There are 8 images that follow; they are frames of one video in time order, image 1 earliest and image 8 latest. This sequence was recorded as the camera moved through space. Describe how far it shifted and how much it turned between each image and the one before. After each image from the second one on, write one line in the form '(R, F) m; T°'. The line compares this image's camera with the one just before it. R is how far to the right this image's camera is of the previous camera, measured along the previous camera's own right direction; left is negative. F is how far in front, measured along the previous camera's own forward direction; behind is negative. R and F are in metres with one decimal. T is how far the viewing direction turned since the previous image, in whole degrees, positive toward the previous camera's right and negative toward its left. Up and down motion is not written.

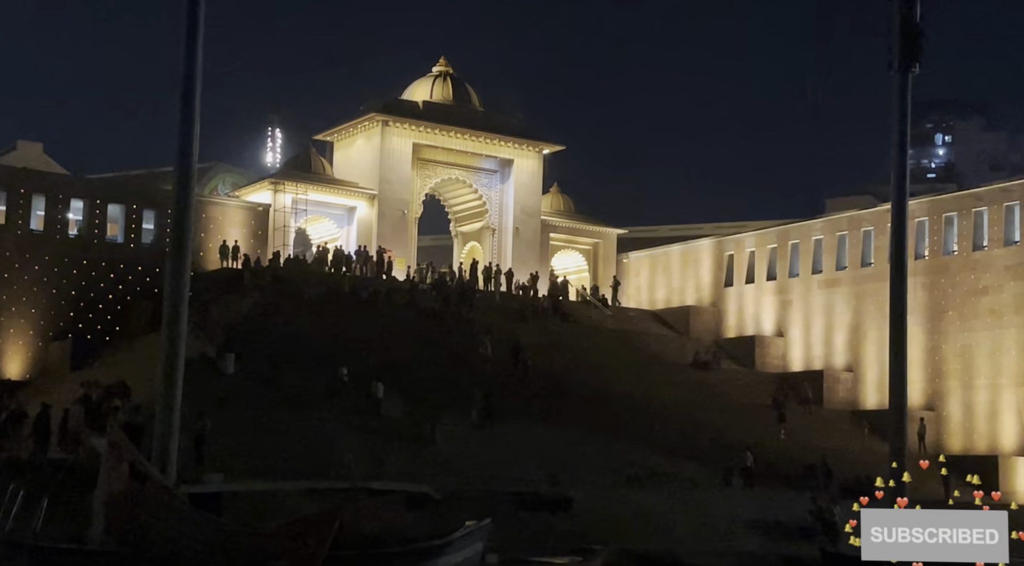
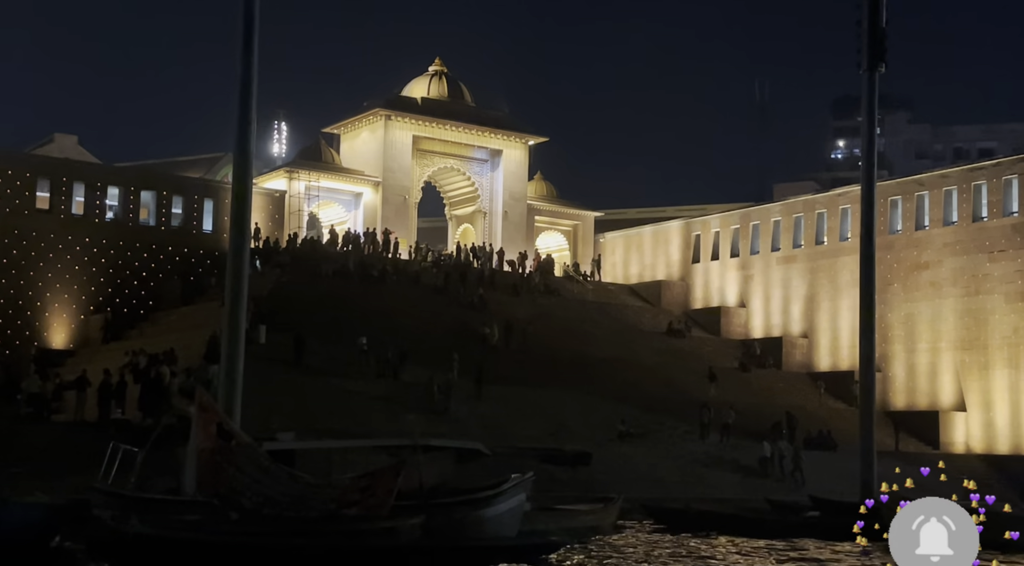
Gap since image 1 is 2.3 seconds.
(-0.9, -3.1) m; +2°
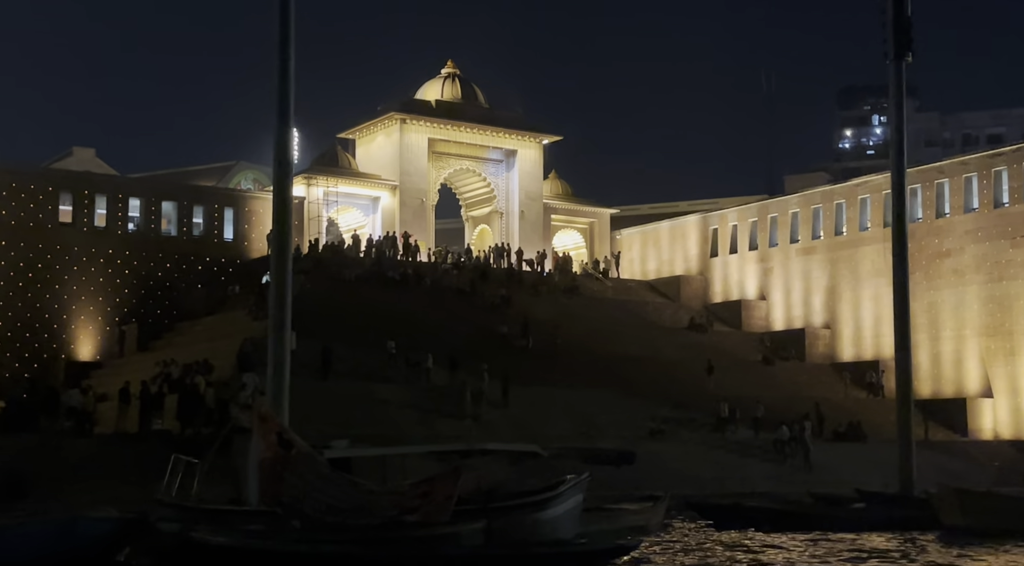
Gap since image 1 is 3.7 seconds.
(-1.0, -0.1) m; +1°
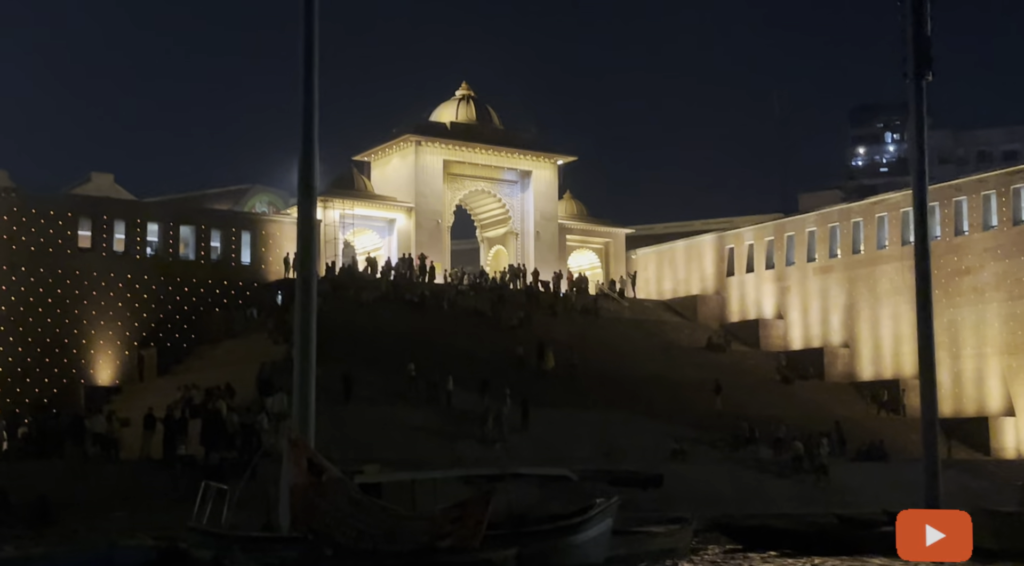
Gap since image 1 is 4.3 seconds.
(-0.4, +0.1) m; 0°
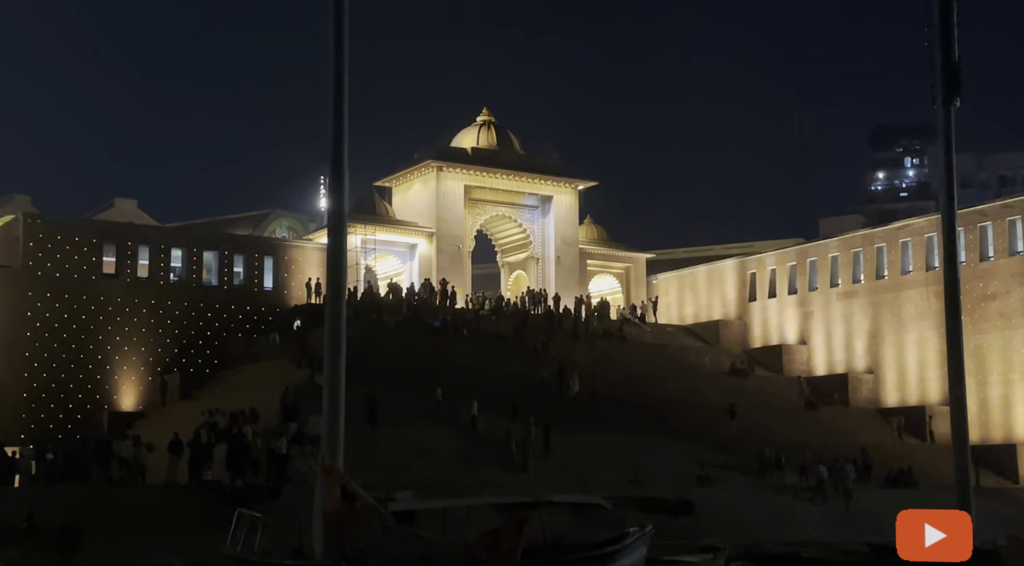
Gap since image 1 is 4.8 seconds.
(-0.4, +0.1) m; 0°
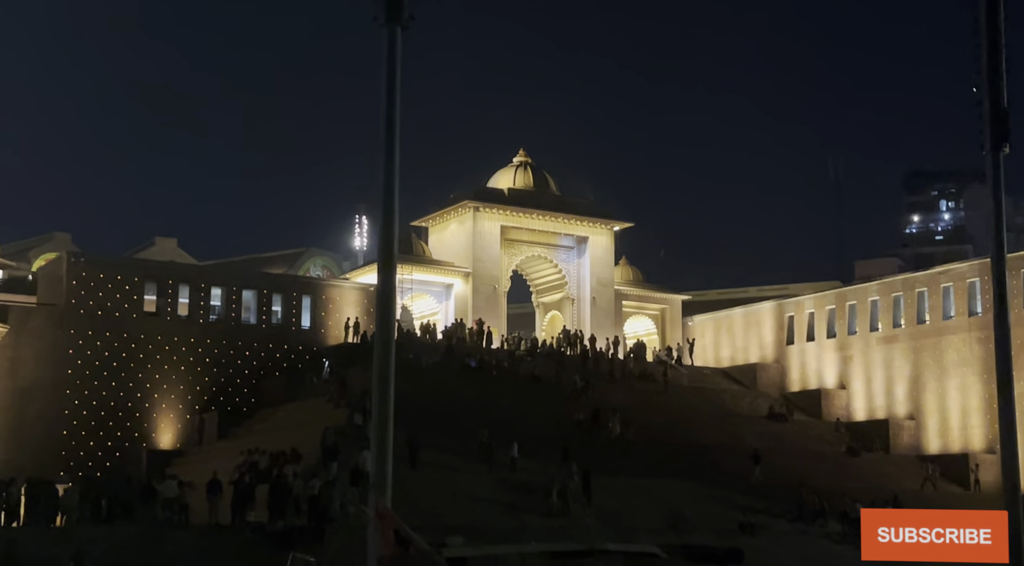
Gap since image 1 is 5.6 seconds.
(-0.8, +0.2) m; 0°
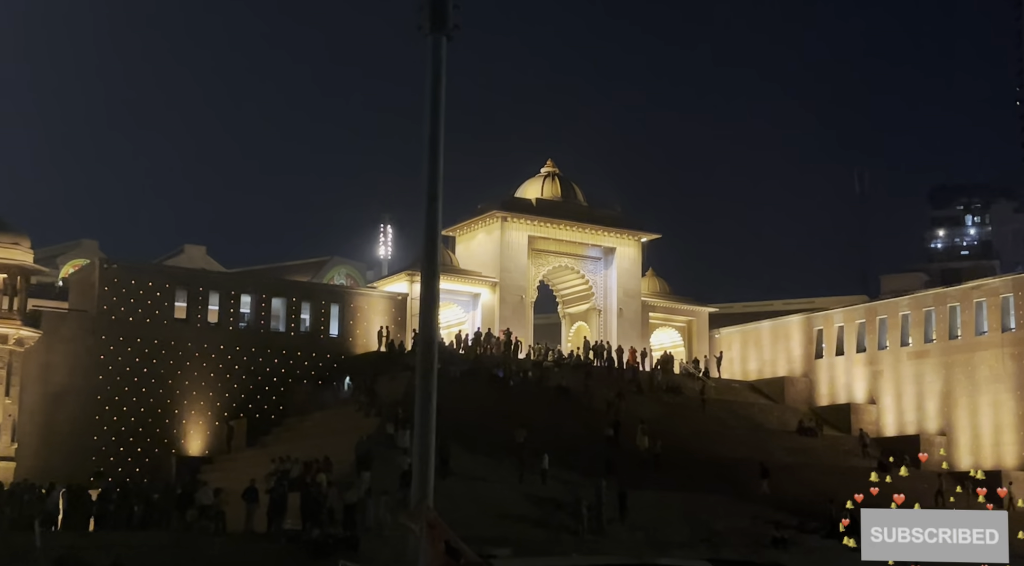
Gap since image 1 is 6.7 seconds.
(+0.2, 0.0) m; -1°
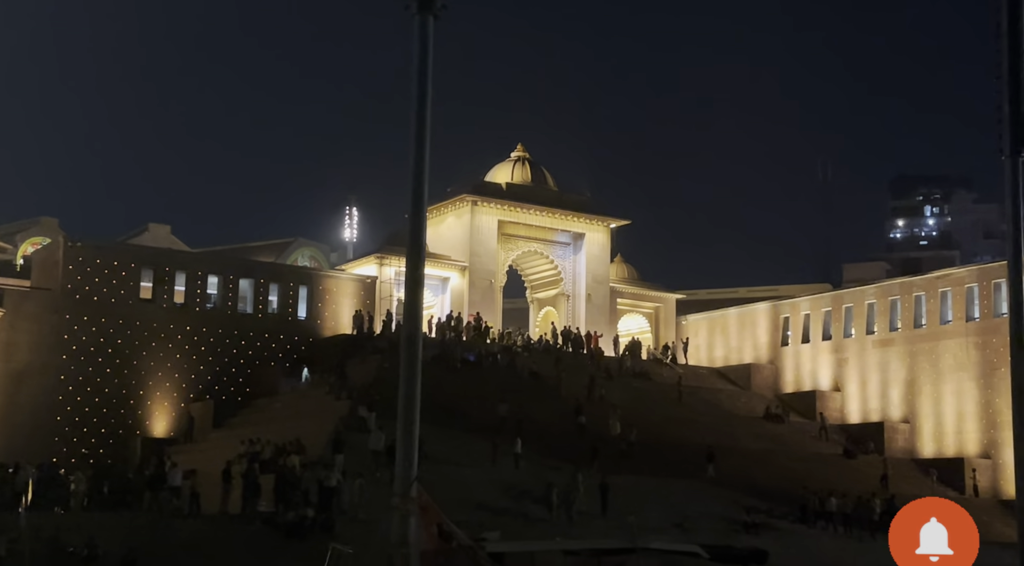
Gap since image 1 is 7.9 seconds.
(+0.2, 0.0) m; +1°
